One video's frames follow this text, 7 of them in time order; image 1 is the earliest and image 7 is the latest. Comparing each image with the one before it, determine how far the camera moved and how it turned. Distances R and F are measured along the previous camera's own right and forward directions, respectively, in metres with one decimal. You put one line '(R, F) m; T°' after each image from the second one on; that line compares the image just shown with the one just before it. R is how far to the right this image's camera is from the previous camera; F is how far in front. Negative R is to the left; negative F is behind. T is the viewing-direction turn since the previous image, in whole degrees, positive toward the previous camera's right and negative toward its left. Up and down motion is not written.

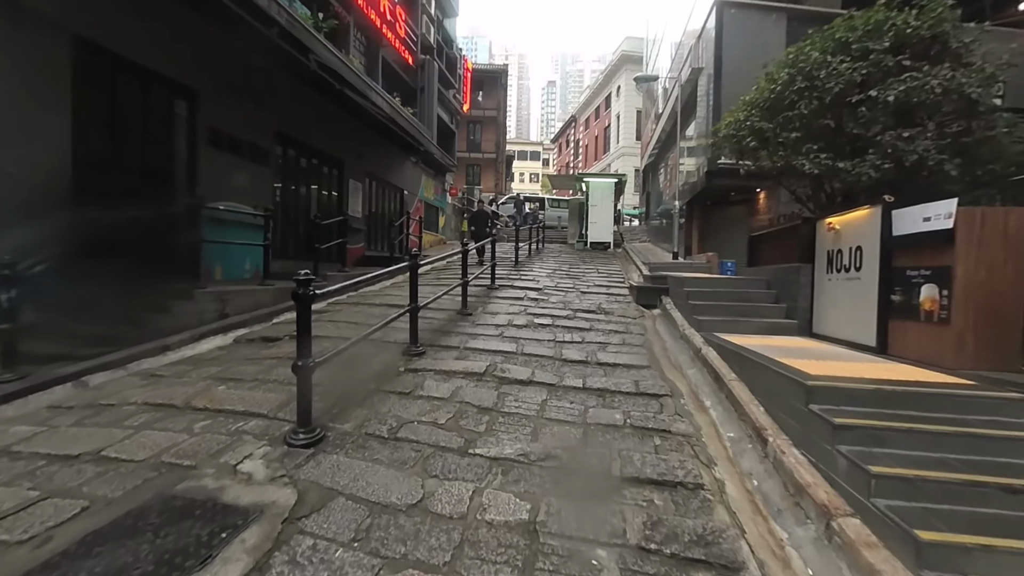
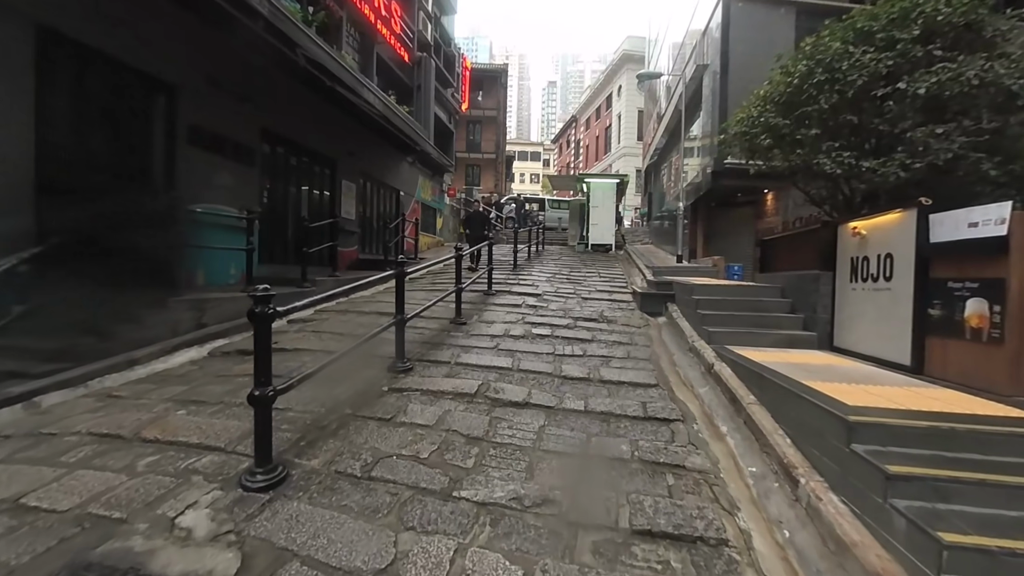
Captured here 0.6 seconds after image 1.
(+0.1, +0.4) m; 0°
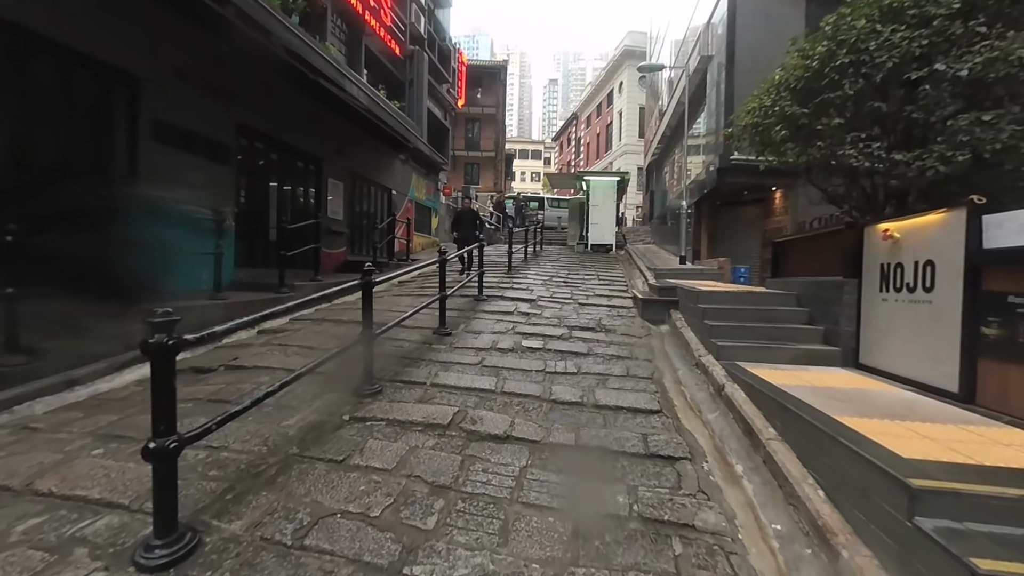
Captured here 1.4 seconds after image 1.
(+0.2, +0.5) m; 0°
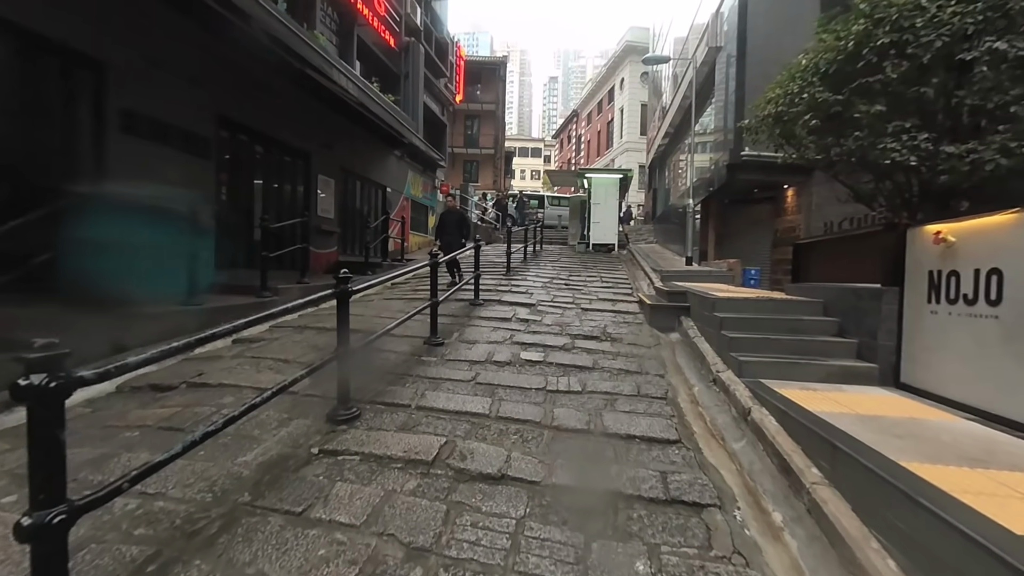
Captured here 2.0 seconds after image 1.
(0.0, +0.4) m; 0°
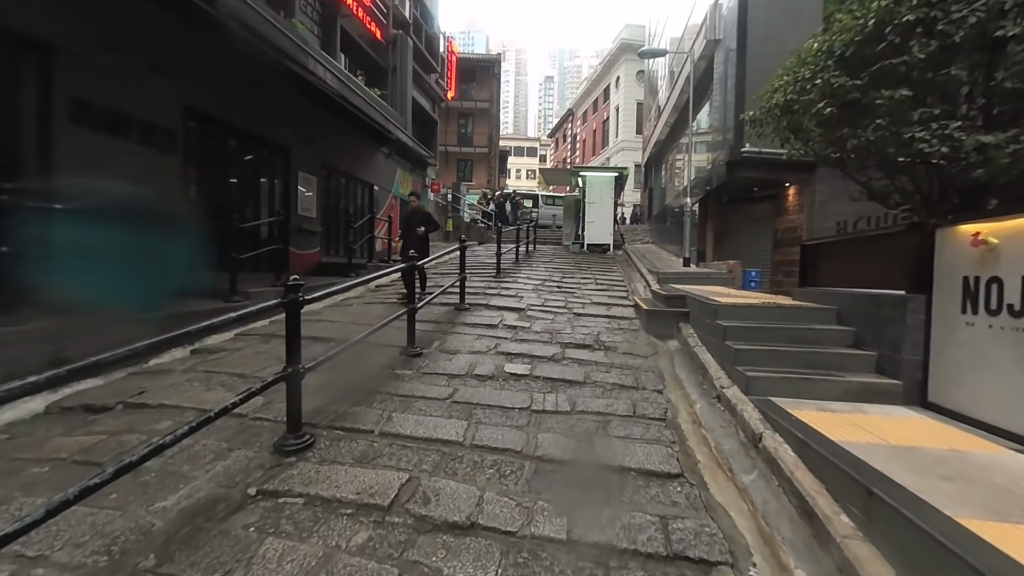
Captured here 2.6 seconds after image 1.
(+0.1, +0.4) m; +1°
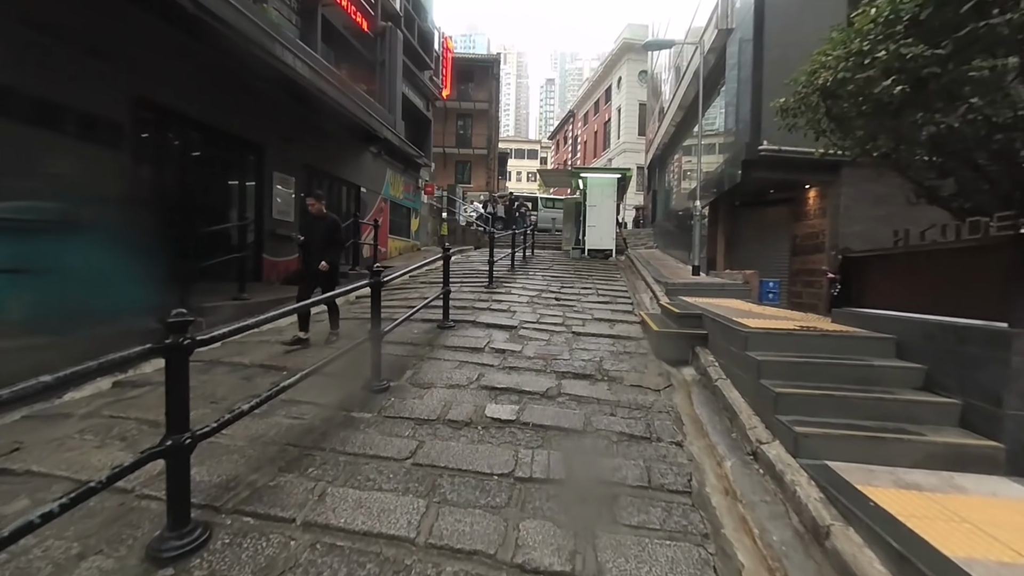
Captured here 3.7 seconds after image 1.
(+0.1, +0.7) m; 0°
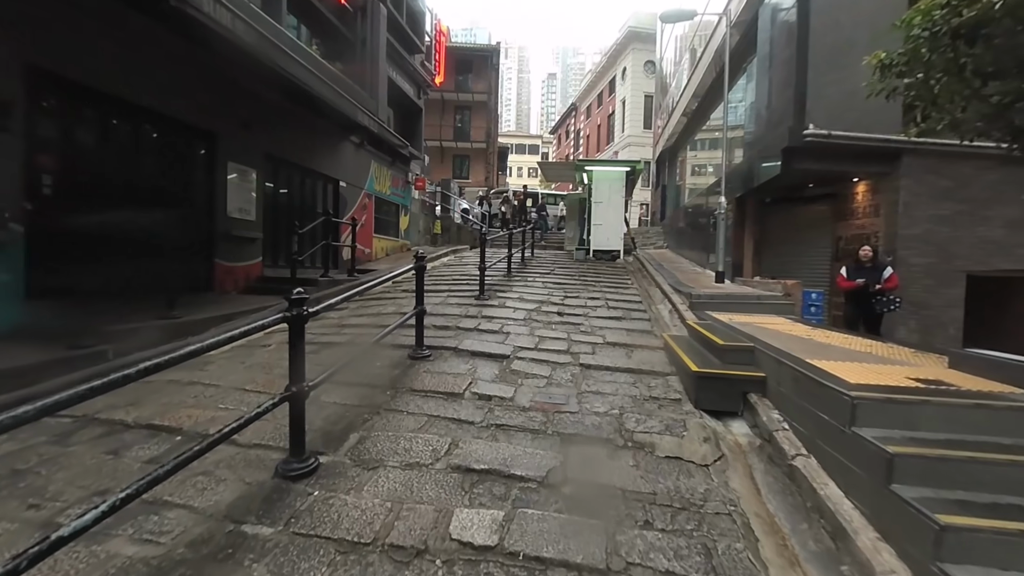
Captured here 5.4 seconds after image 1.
(+0.1, +1.2) m; 0°
